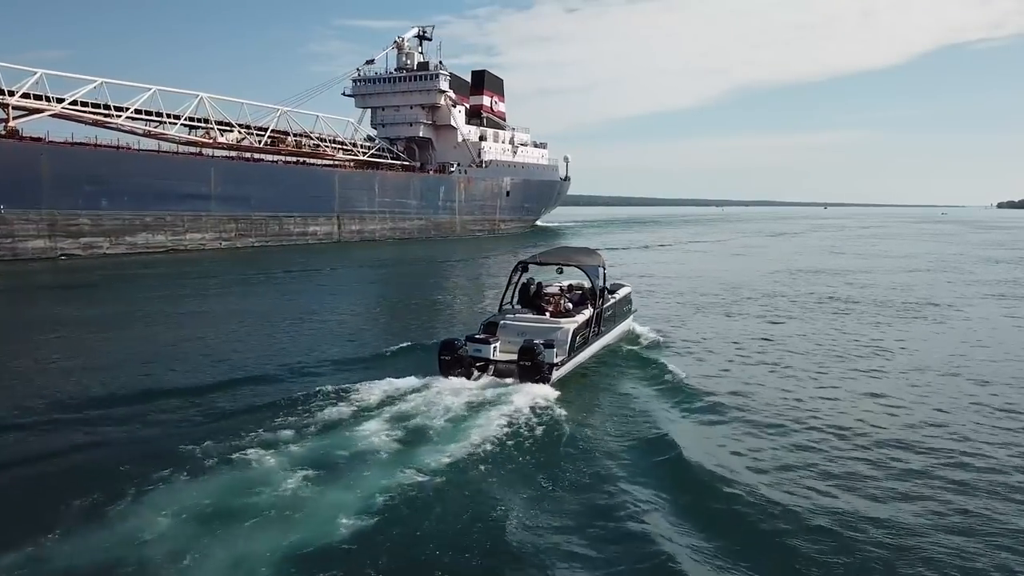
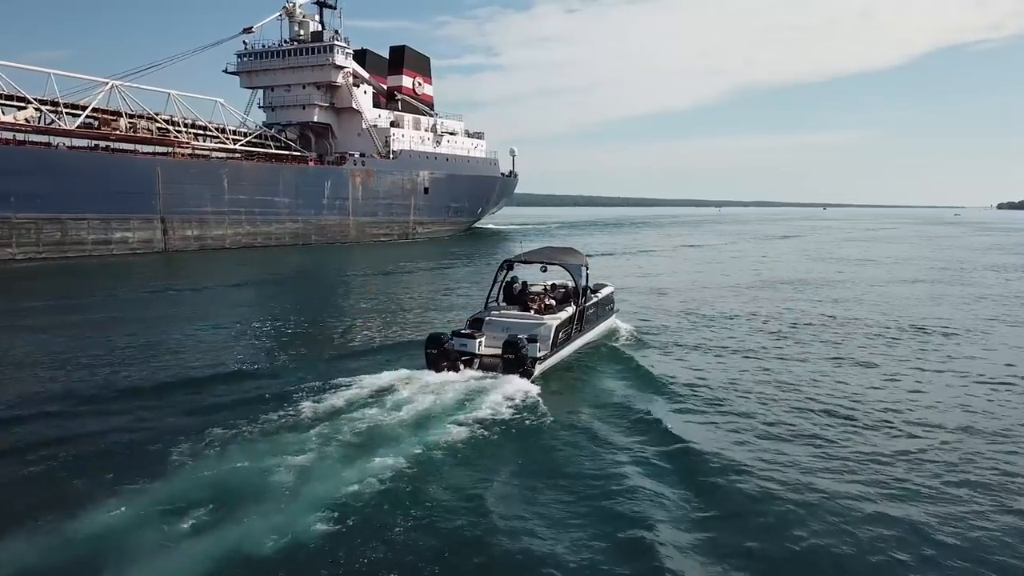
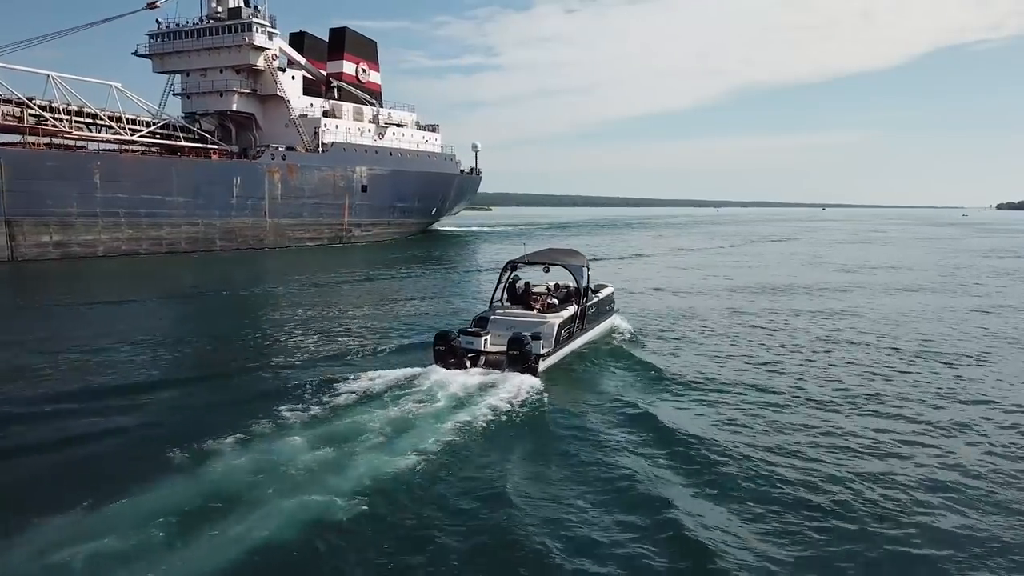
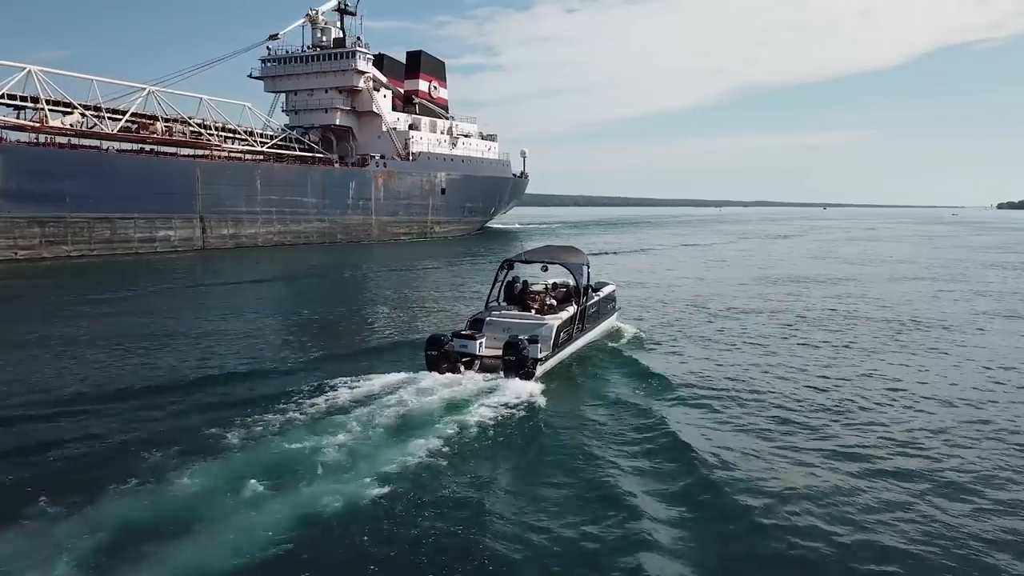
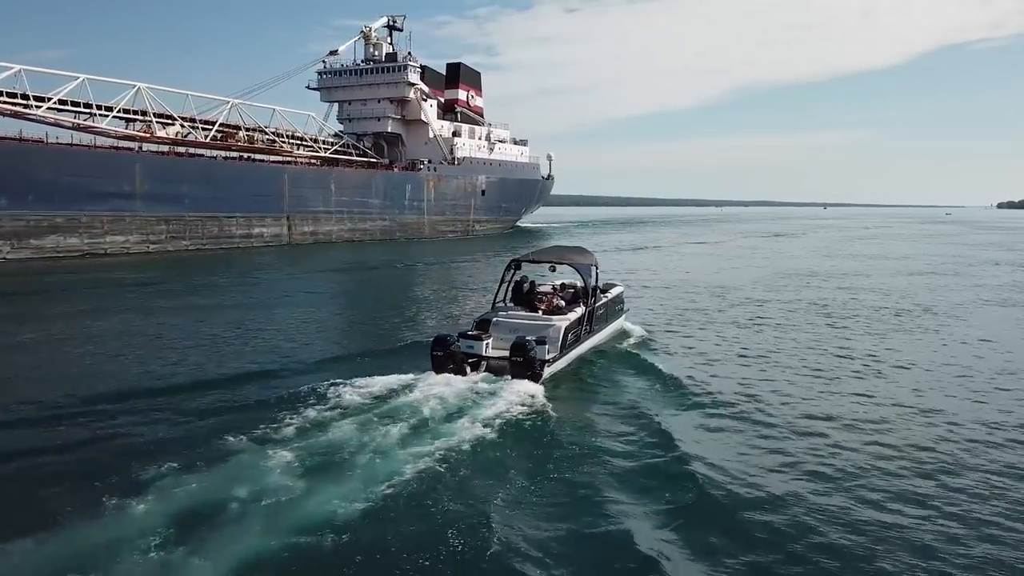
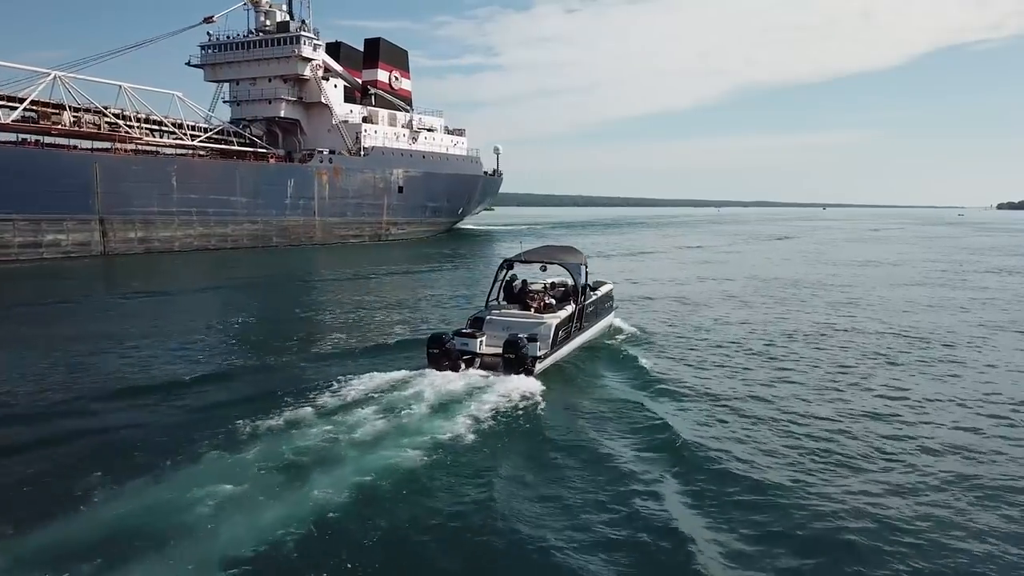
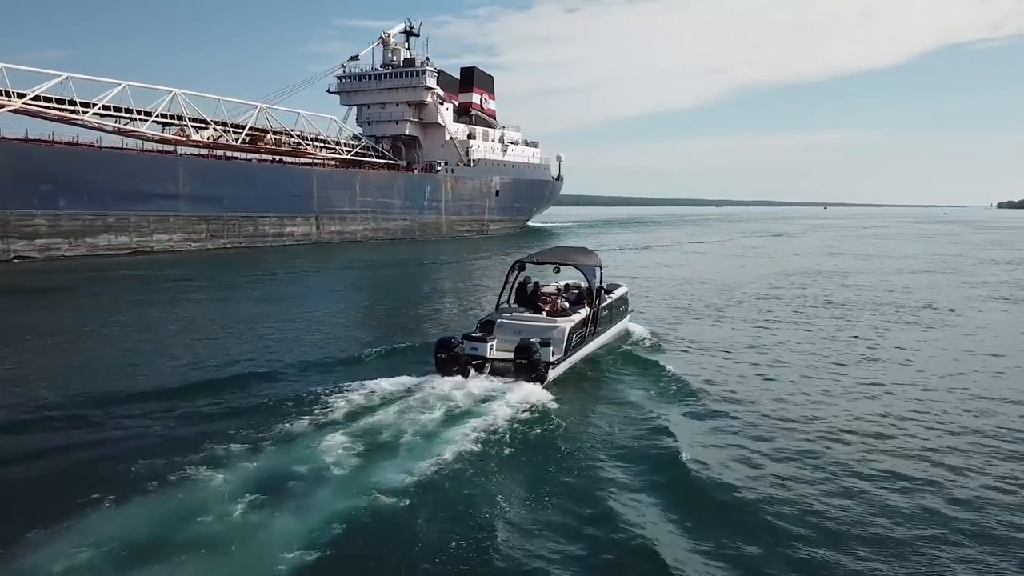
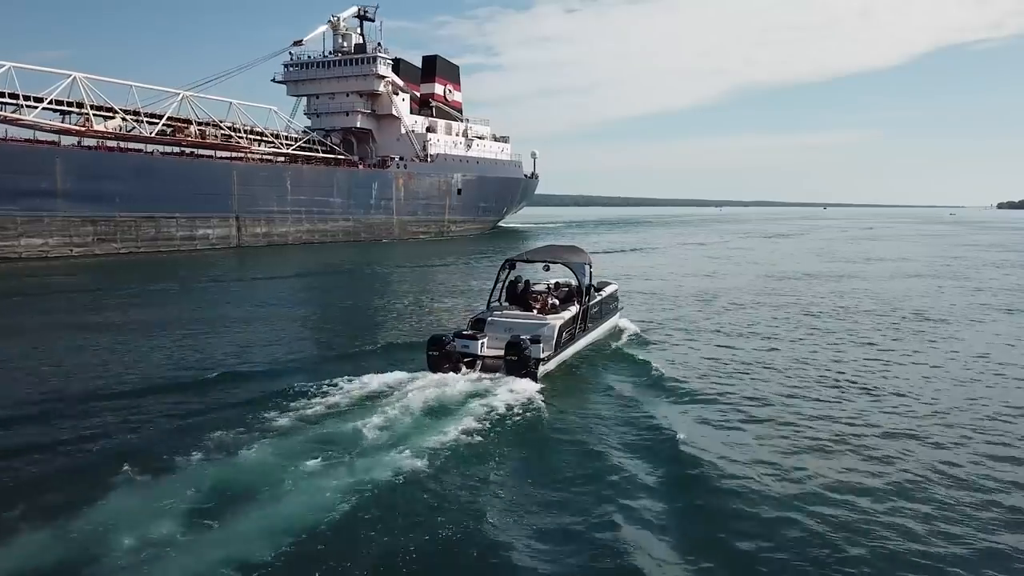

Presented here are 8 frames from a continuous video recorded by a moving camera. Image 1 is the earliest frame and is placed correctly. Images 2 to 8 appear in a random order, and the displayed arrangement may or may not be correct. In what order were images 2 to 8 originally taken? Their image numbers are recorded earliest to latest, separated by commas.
7, 5, 8, 4, 2, 6, 3
